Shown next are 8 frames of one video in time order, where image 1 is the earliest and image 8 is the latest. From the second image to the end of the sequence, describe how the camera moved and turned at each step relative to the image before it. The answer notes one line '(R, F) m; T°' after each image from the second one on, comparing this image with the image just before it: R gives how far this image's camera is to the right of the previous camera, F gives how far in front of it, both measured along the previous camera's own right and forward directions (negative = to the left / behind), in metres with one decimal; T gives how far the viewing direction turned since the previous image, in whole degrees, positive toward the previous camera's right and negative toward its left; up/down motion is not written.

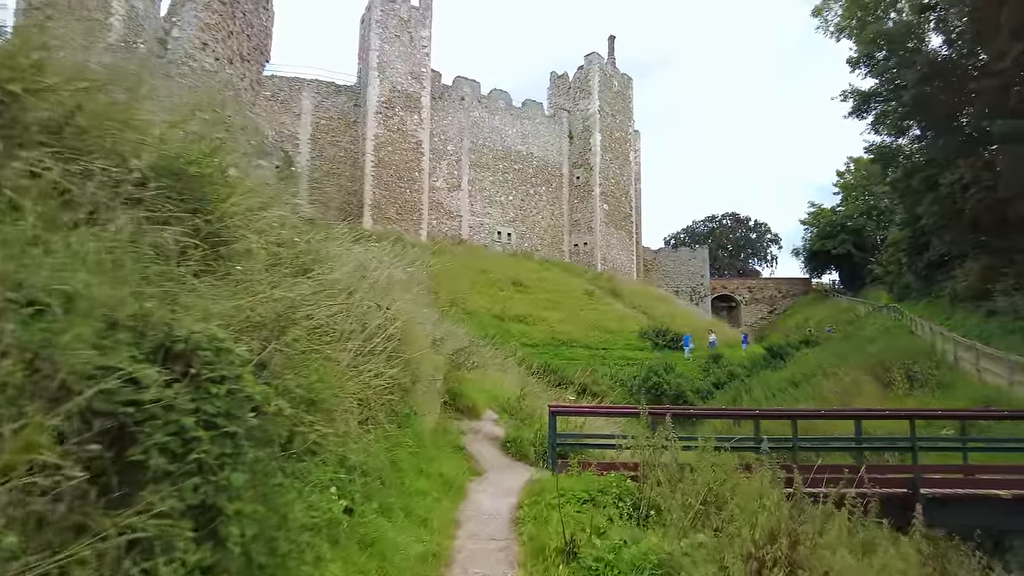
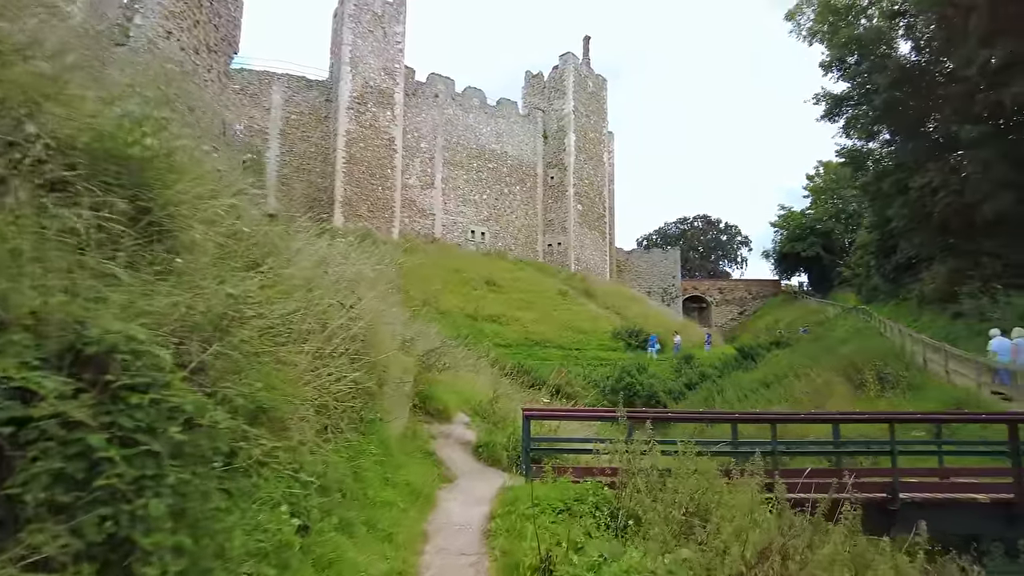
(0.0, +0.2) m; +2°
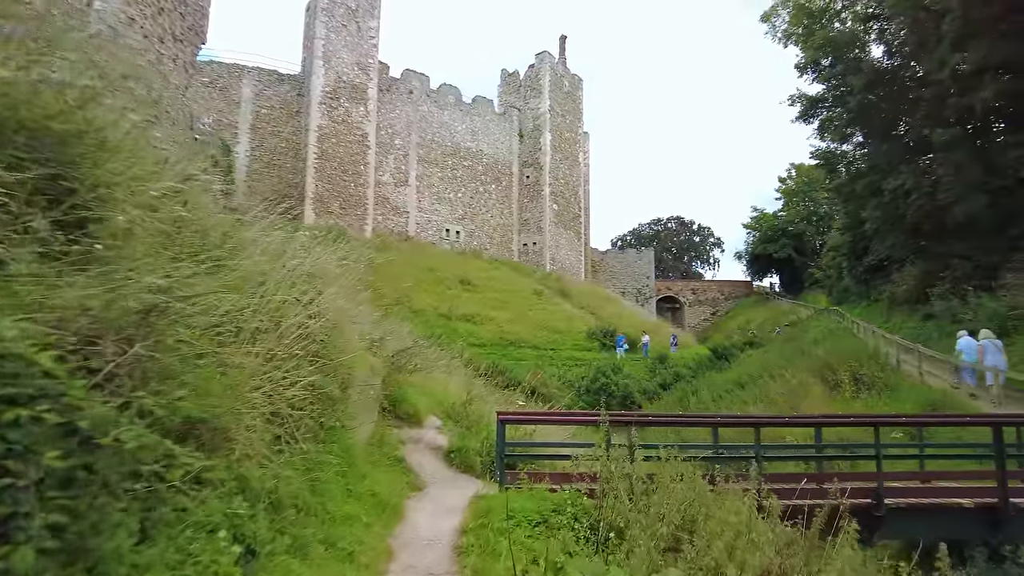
(0.0, +0.2) m; +2°
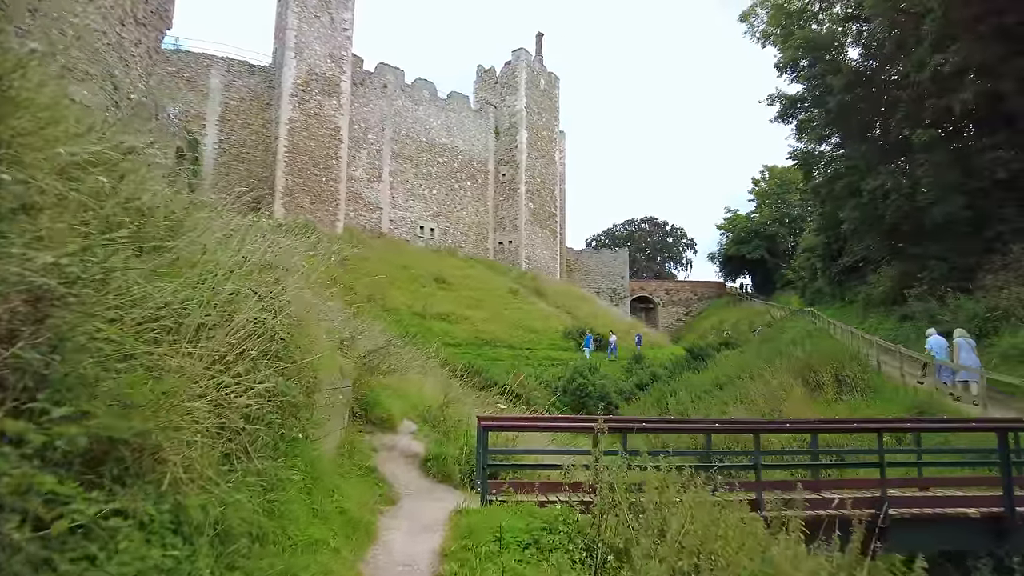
(-0.1, +0.3) m; +2°
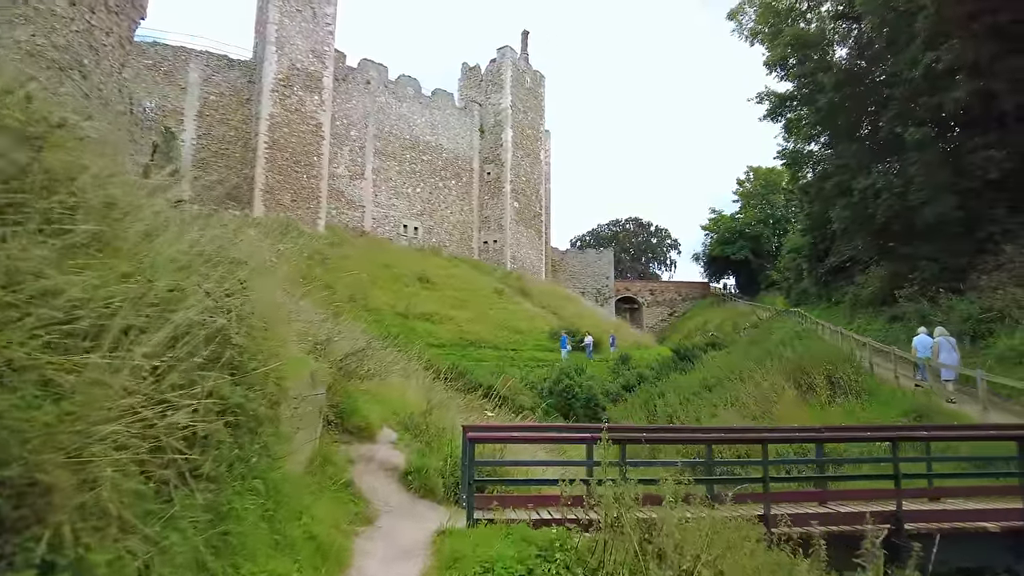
(0.0, +0.3) m; +1°
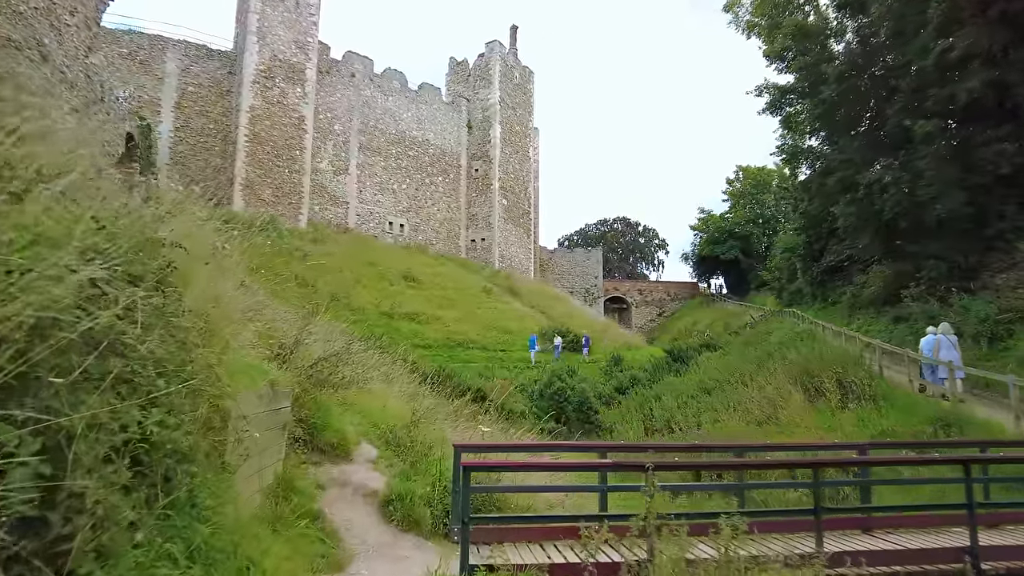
(-0.1, +0.6) m; +1°
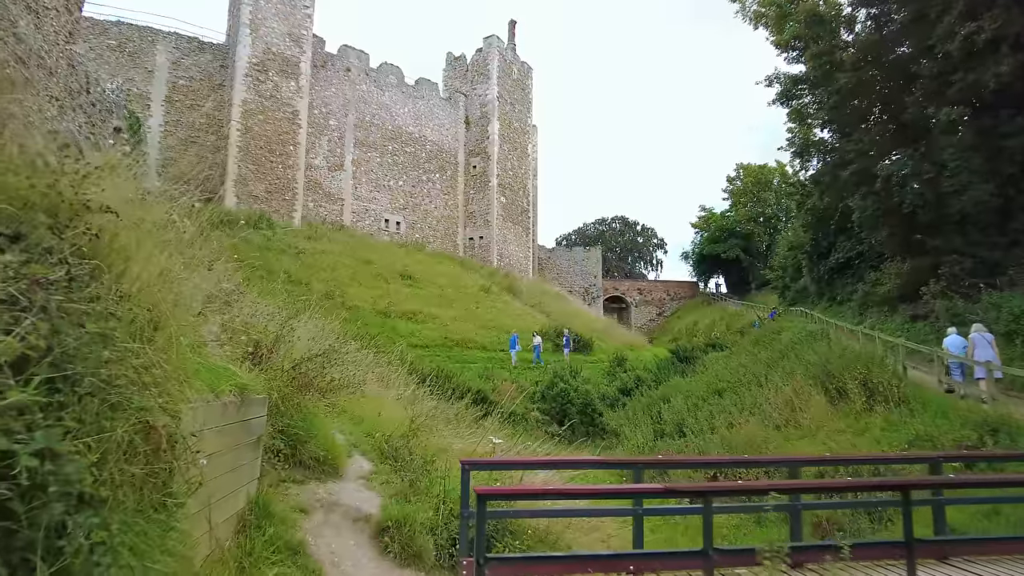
(-0.1, +0.6) m; 0°
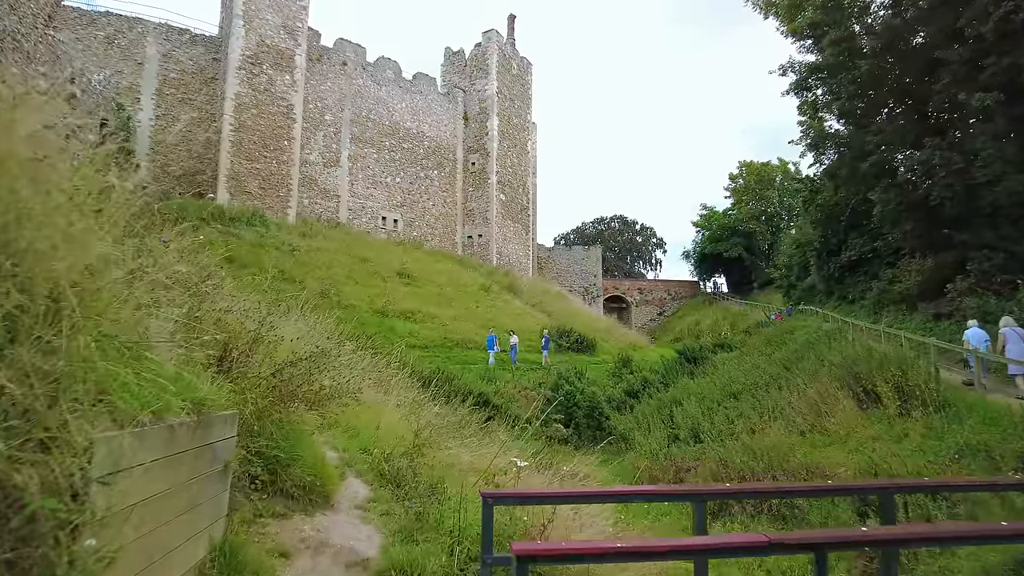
(-0.1, +0.6) m; 0°
